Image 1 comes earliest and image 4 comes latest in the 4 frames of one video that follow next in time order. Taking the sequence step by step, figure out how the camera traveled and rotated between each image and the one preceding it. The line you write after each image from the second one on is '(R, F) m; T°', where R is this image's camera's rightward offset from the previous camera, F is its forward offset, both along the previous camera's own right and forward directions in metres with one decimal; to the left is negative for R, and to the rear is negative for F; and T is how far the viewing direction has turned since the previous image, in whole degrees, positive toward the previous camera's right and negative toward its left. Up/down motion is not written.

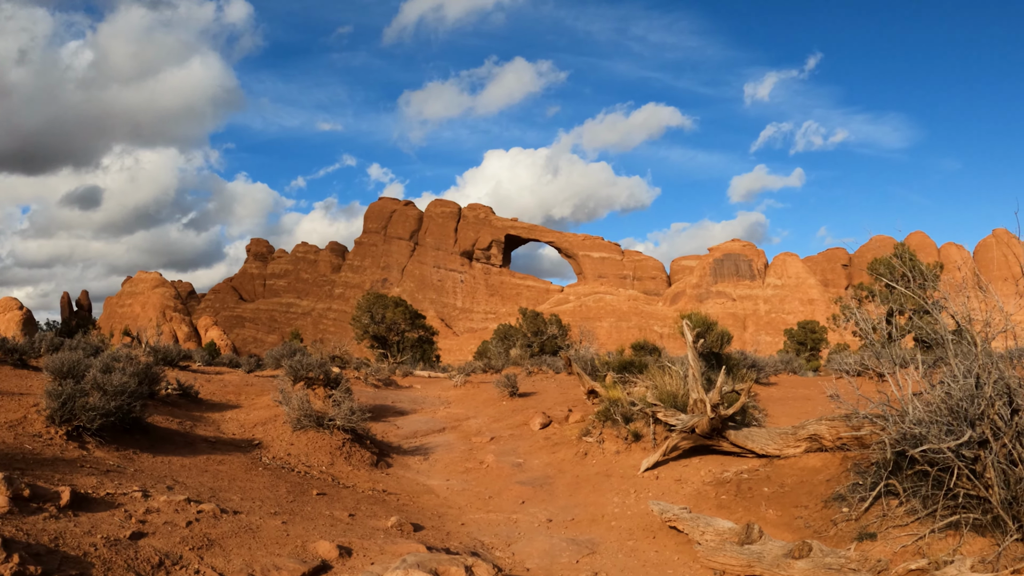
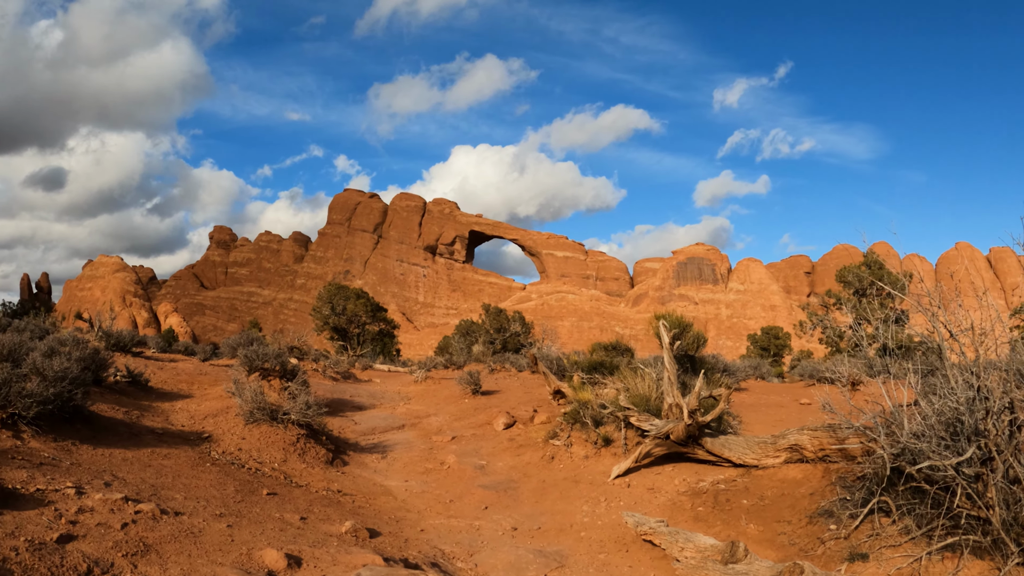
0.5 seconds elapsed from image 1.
(-0.1, +0.4) m; +4°
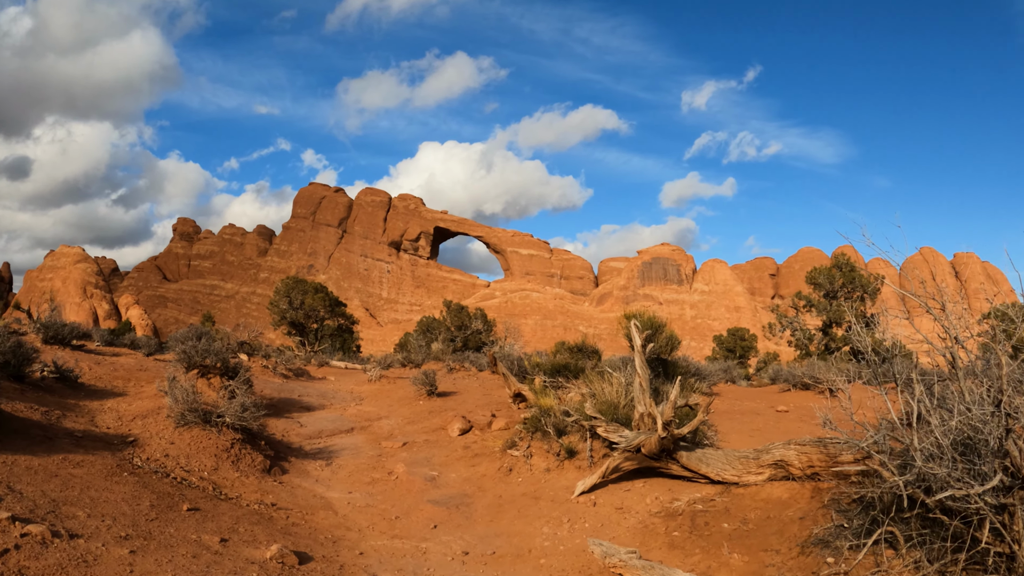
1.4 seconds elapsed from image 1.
(+0.1, +0.7) m; +4°
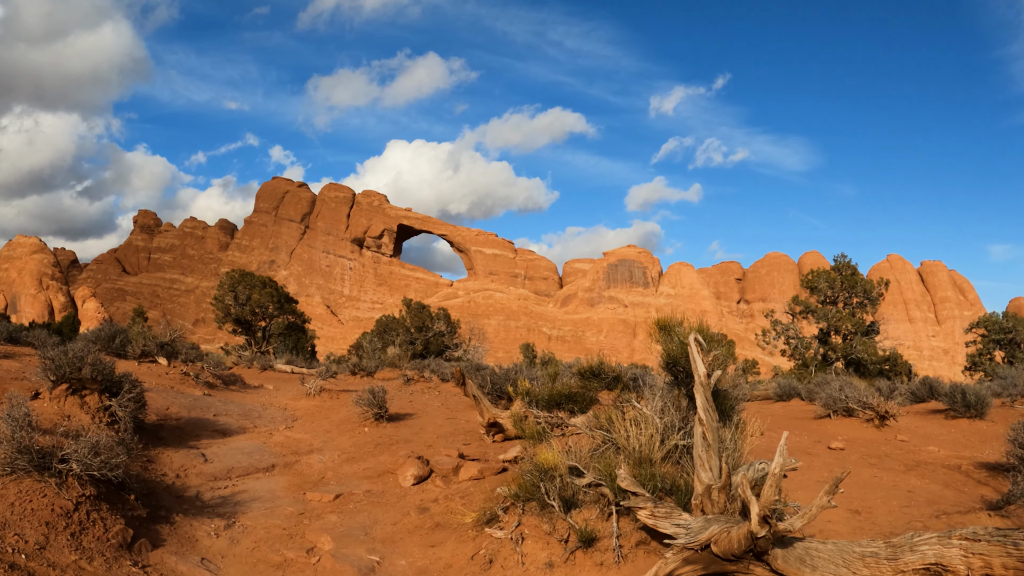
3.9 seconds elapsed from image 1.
(-0.2, +2.4) m; +4°
